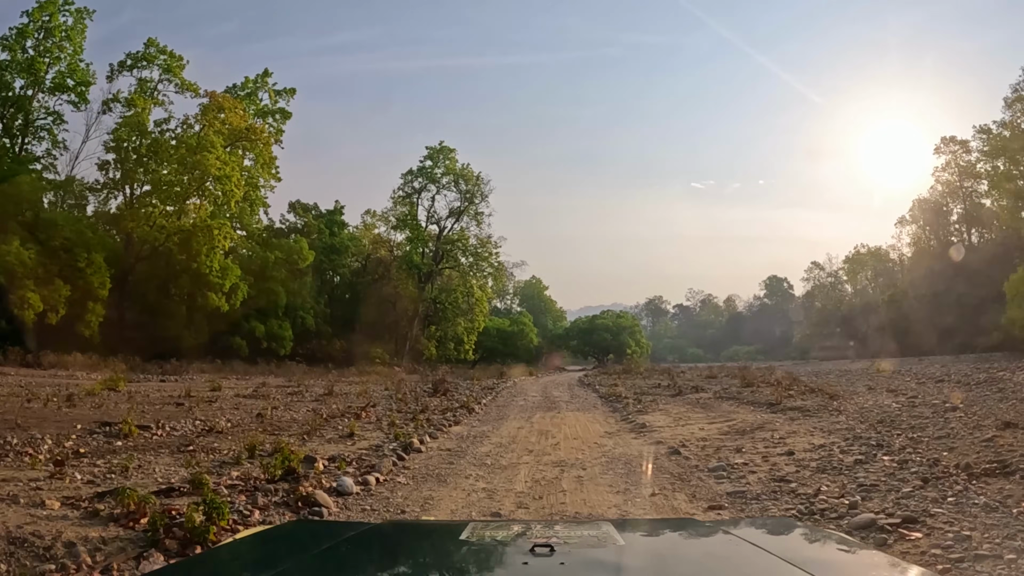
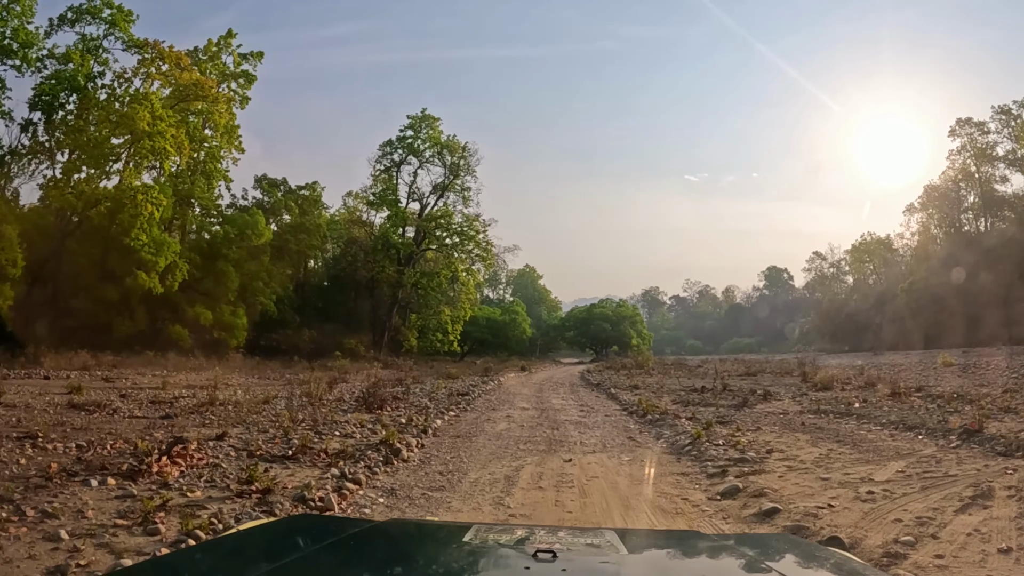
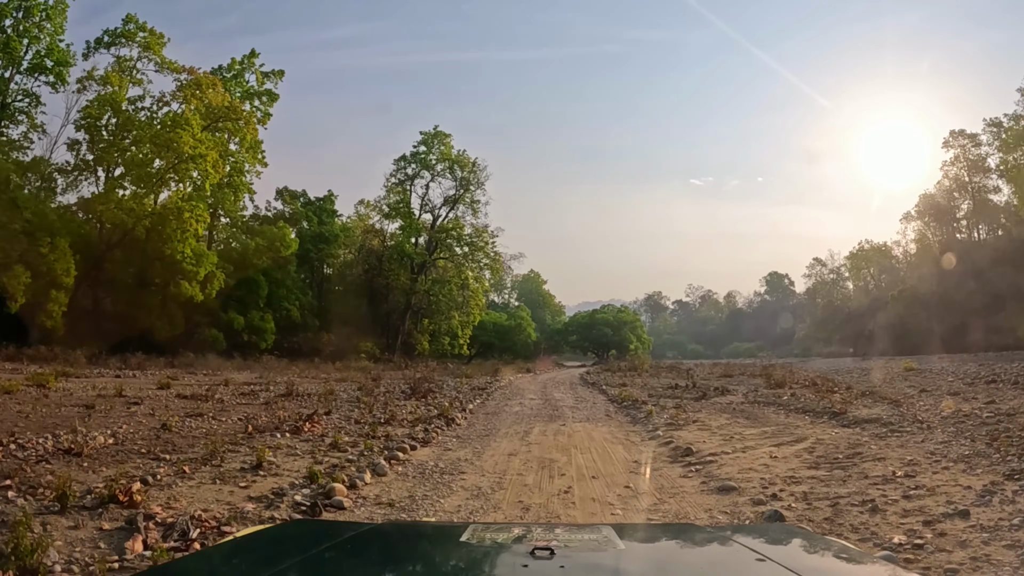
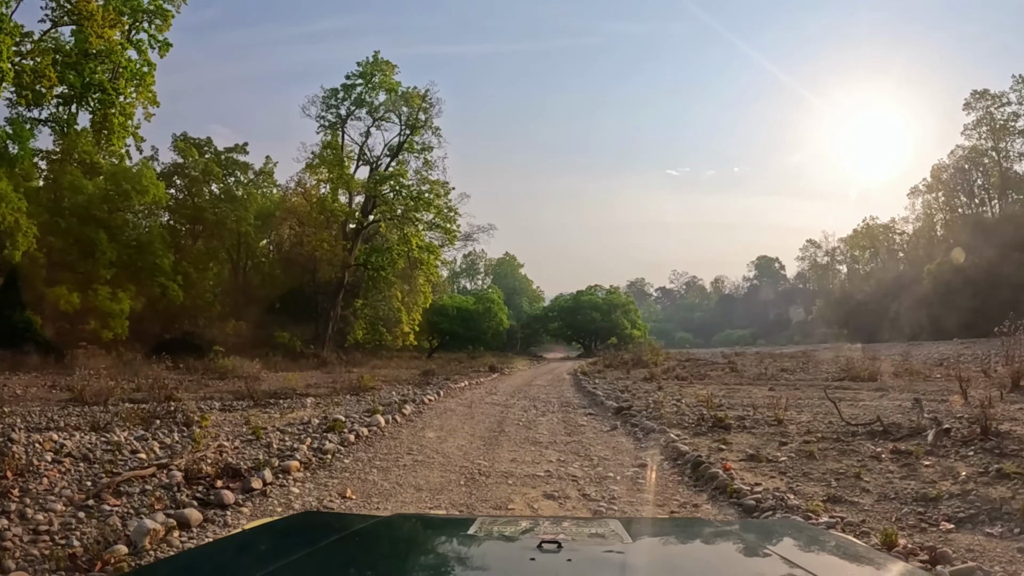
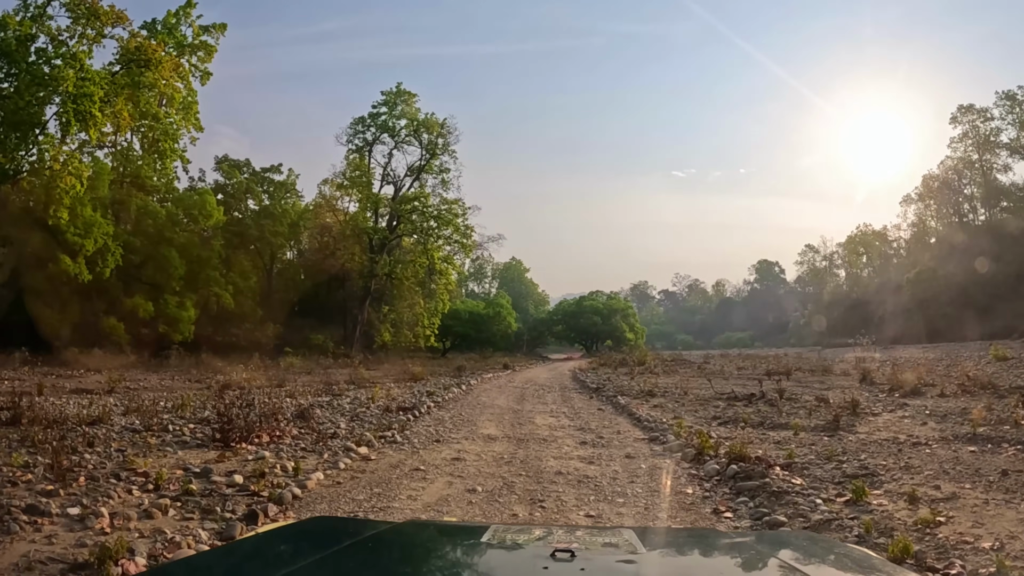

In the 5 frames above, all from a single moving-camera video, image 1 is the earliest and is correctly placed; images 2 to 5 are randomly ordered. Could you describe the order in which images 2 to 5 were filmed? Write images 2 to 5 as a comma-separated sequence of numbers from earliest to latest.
3, 2, 5, 4
